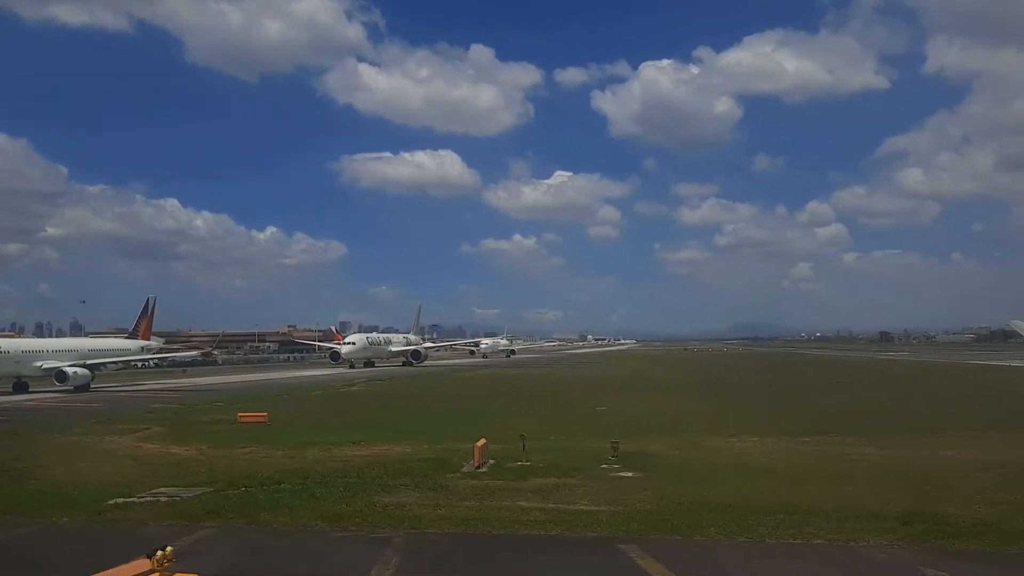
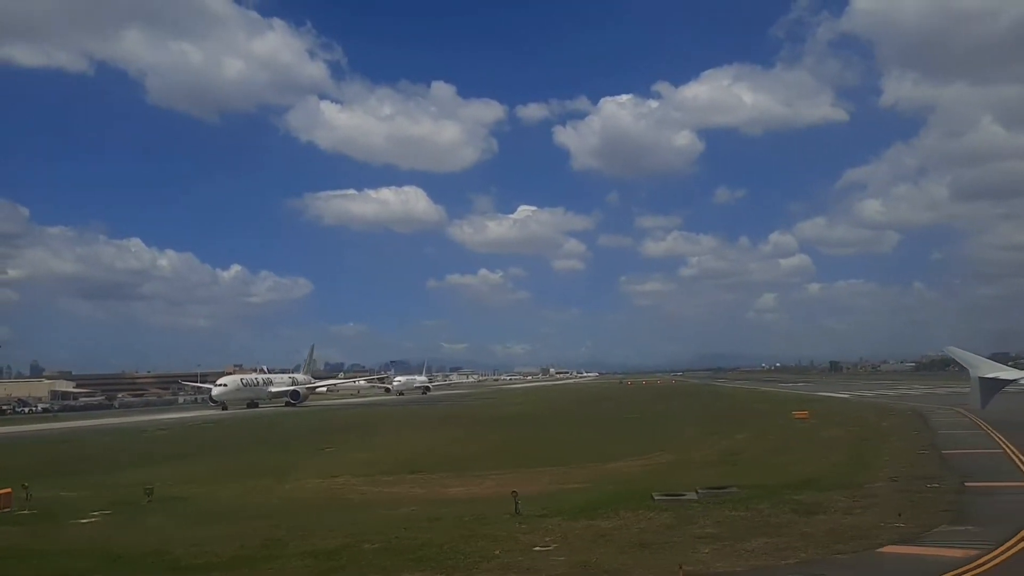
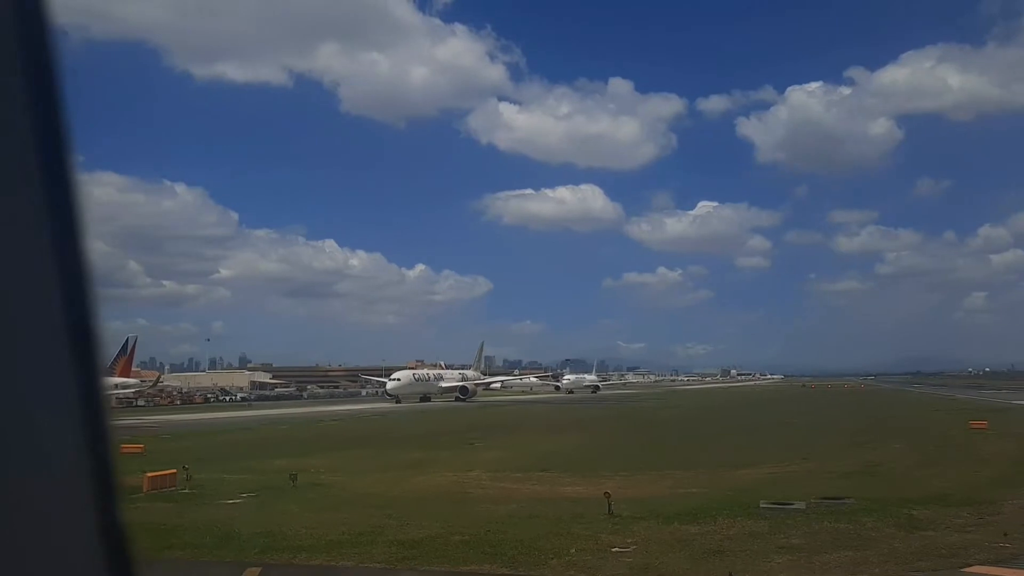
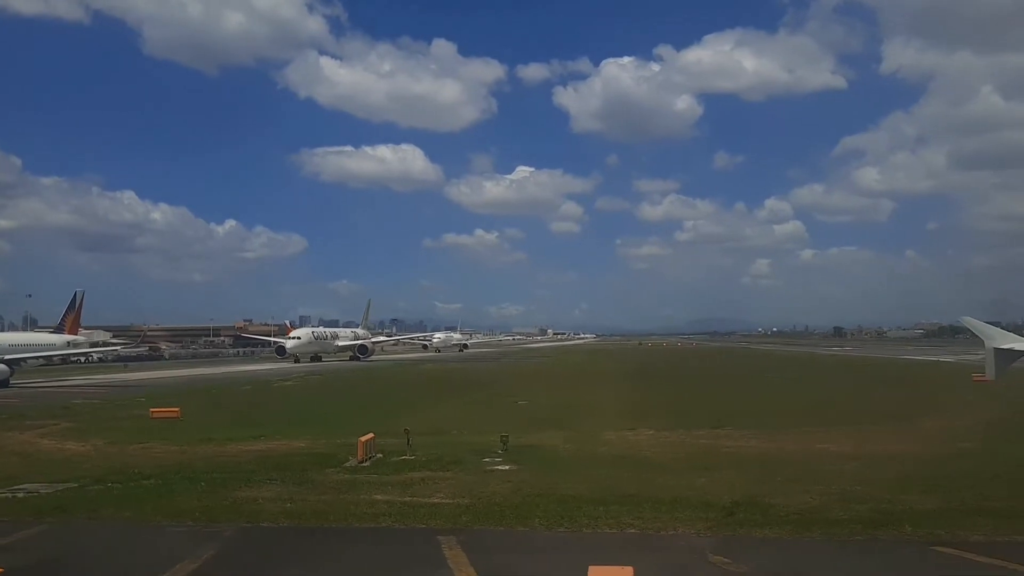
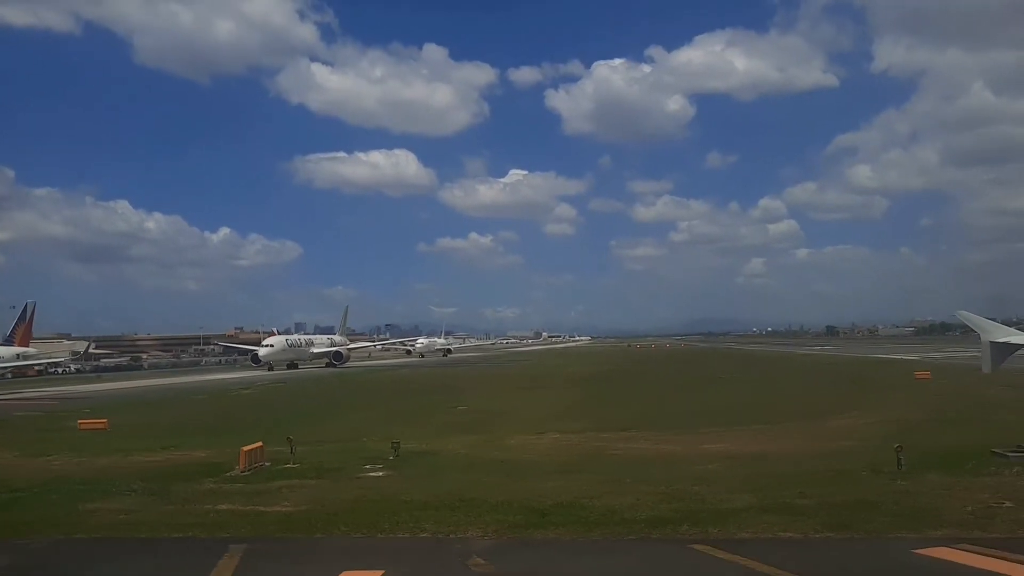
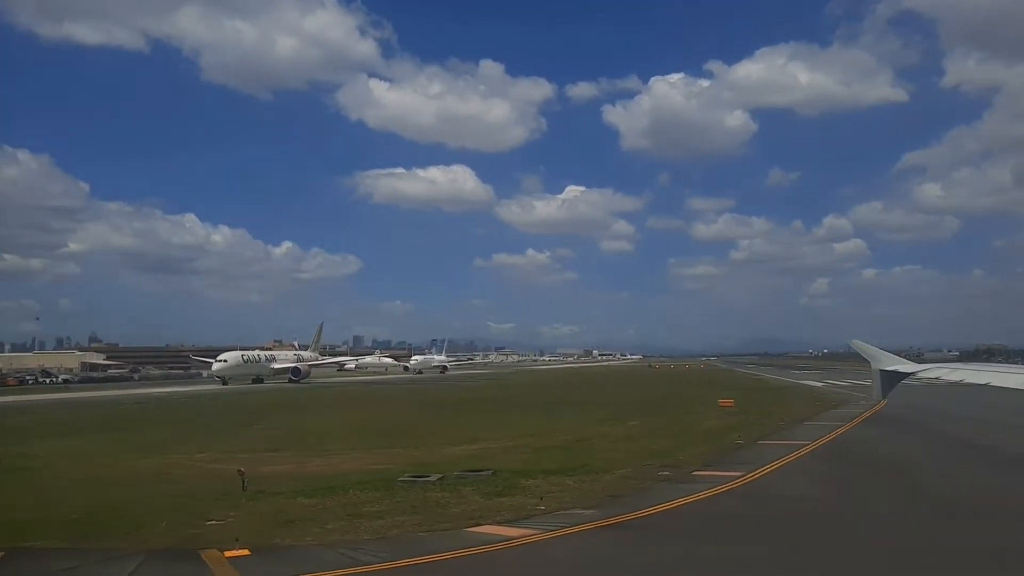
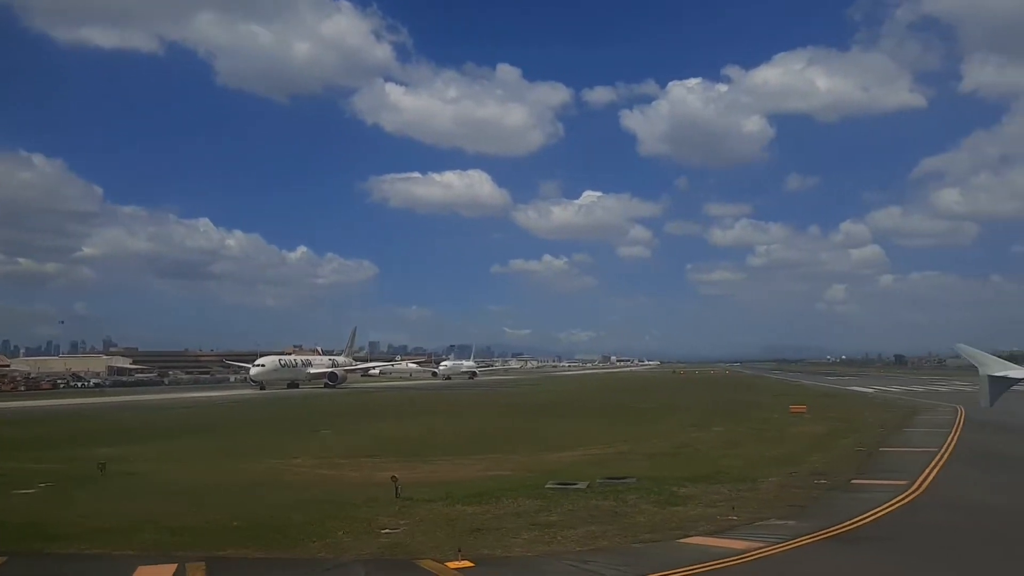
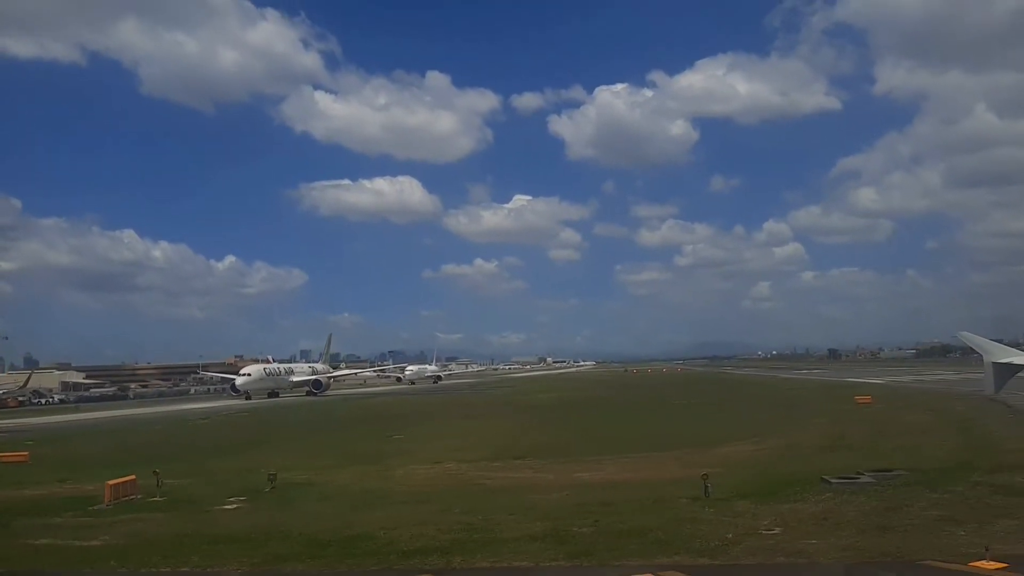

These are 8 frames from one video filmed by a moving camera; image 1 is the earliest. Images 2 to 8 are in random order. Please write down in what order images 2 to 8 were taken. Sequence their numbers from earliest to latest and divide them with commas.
4, 5, 8, 2, 3, 7, 6
